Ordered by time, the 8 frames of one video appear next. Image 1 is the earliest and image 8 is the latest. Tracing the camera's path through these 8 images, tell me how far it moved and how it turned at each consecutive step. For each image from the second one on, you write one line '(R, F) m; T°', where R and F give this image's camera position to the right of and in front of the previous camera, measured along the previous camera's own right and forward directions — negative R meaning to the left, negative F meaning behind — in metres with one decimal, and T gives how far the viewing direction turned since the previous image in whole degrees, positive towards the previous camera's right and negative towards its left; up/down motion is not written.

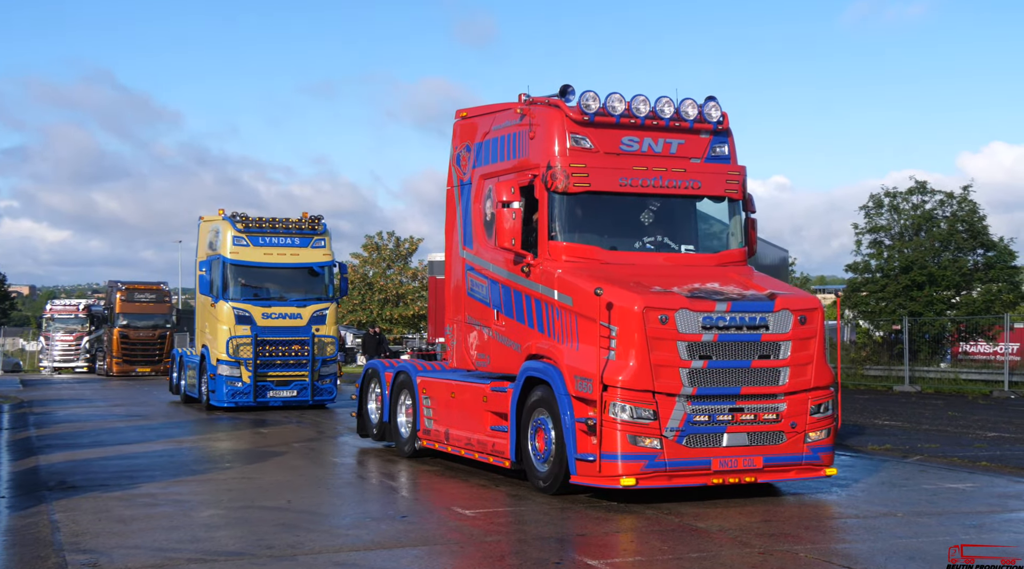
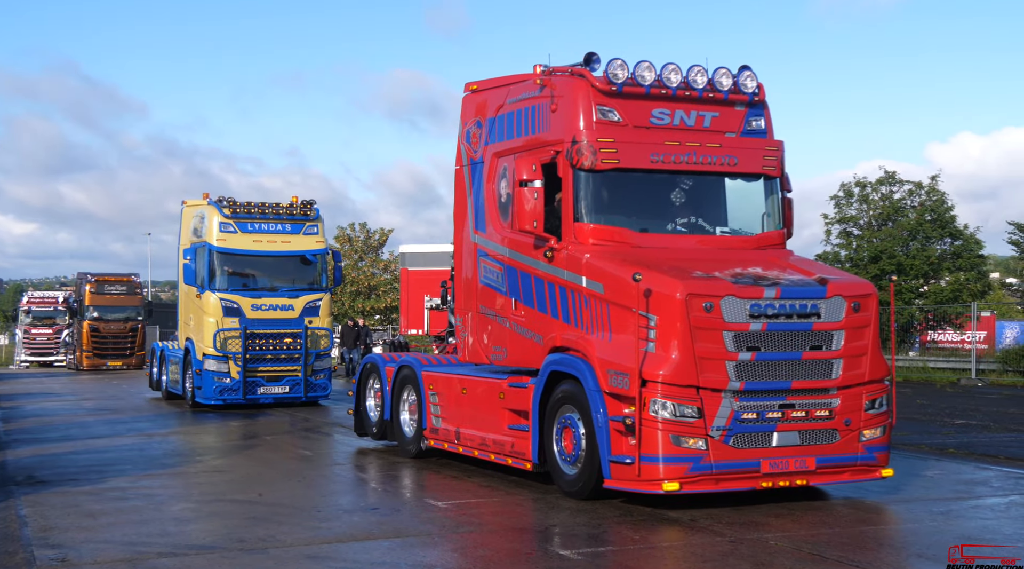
(-0.5, +0.8) m; +2°
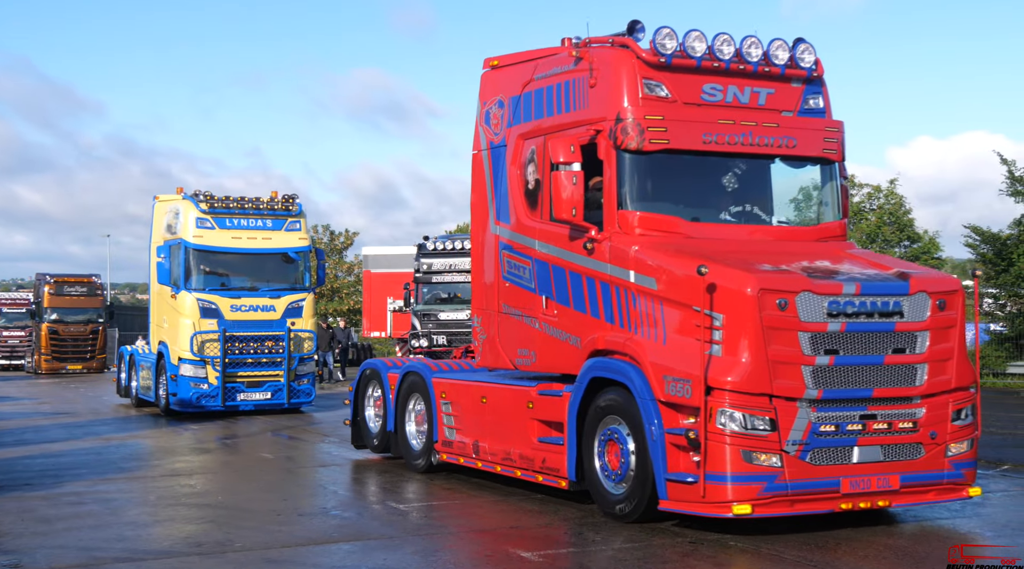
(-0.6, +1.0) m; +2°
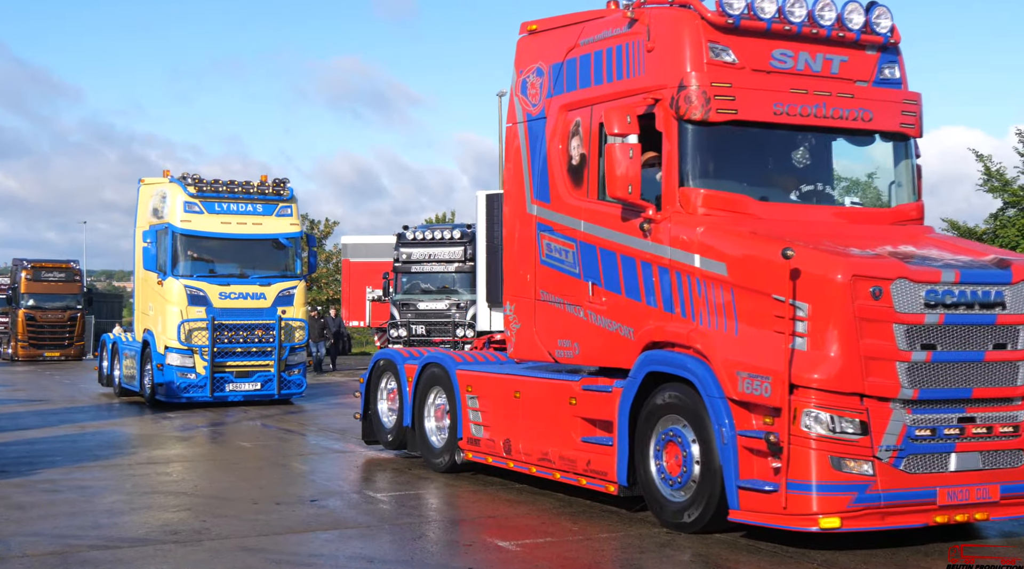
(-0.5, +0.8) m; +1°
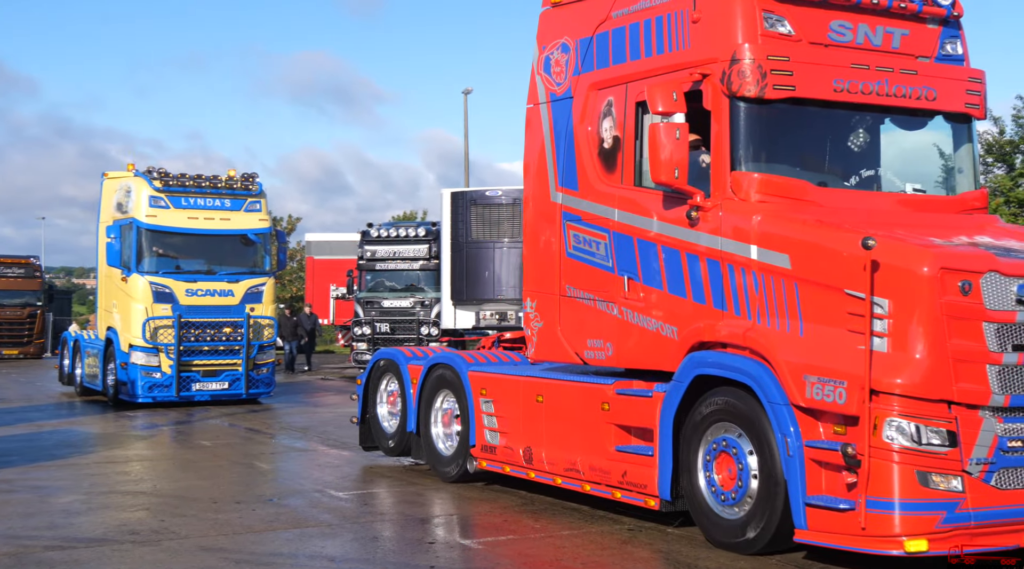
(-0.4, +0.7) m; +2°
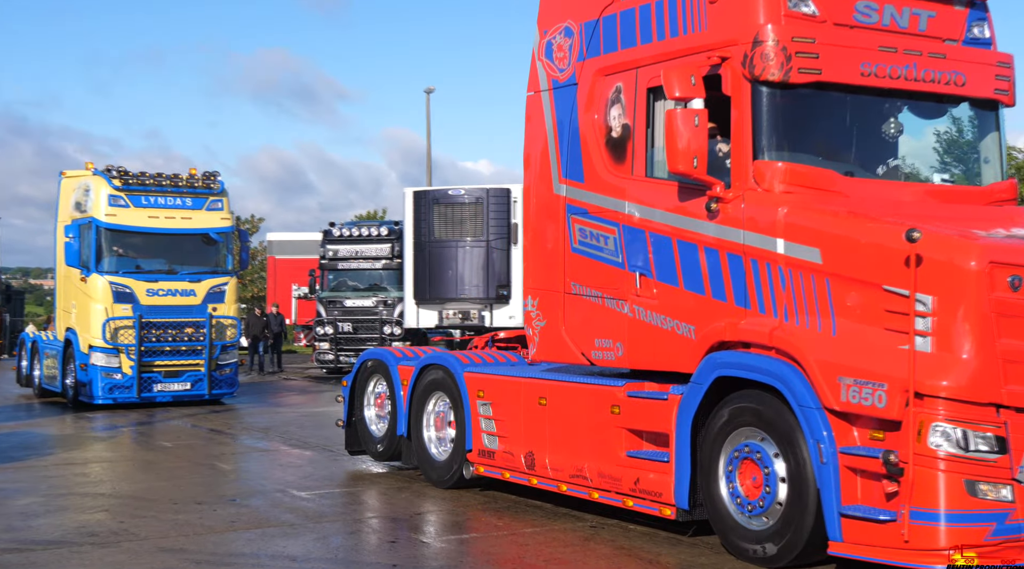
(-0.3, +0.4) m; +2°
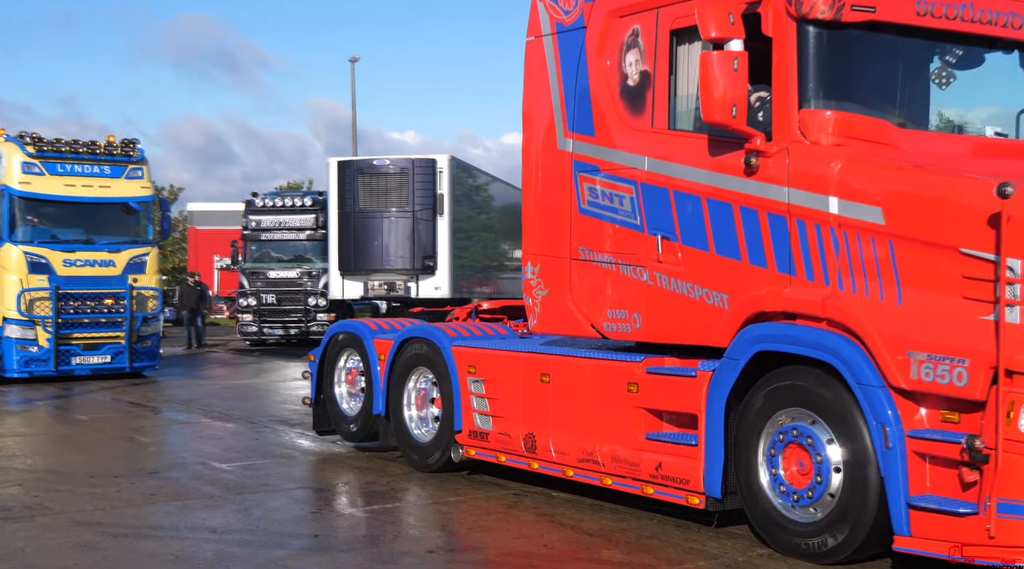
(-0.5, +0.8) m; +4°
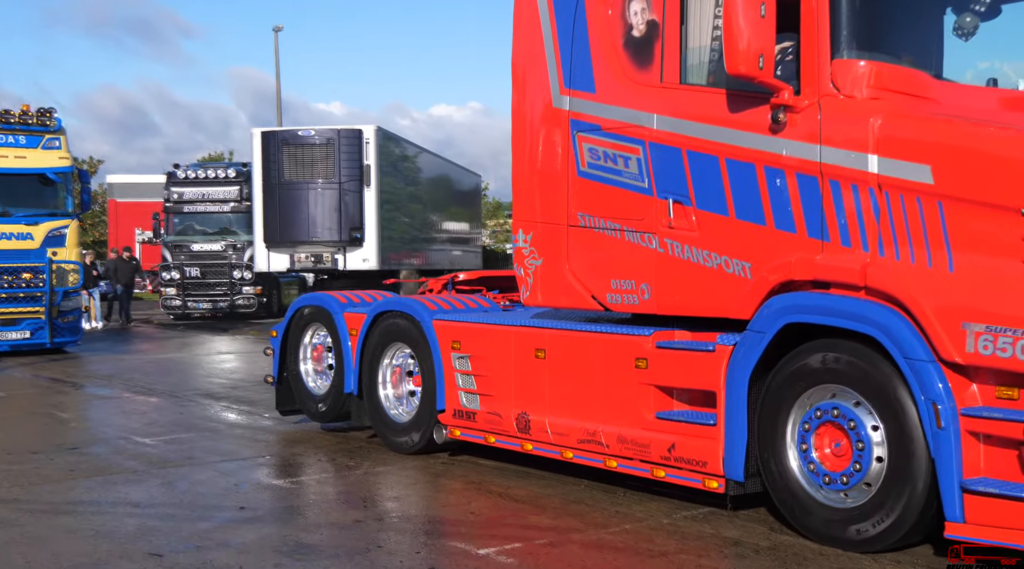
(-0.4, +0.5) m; +4°
